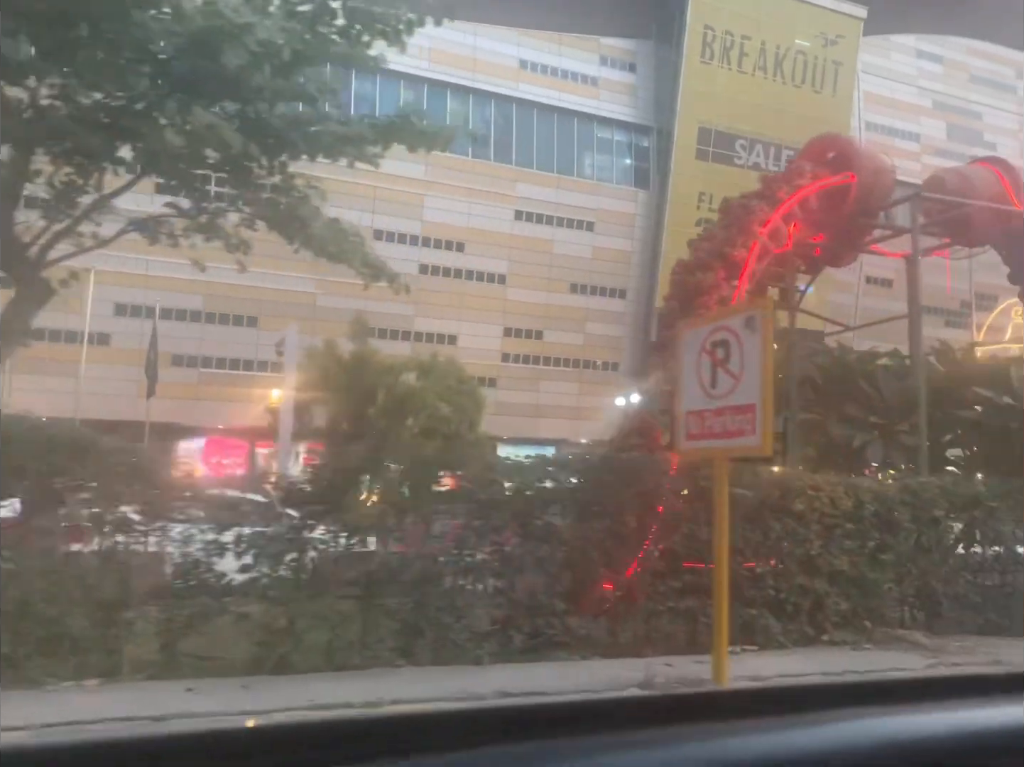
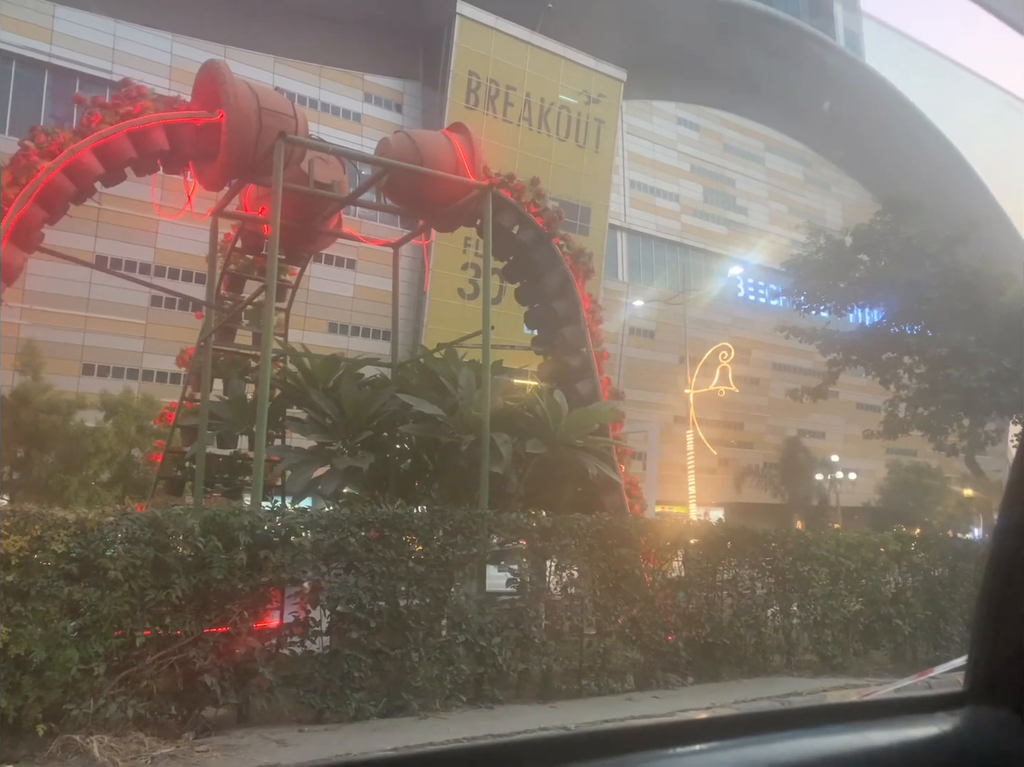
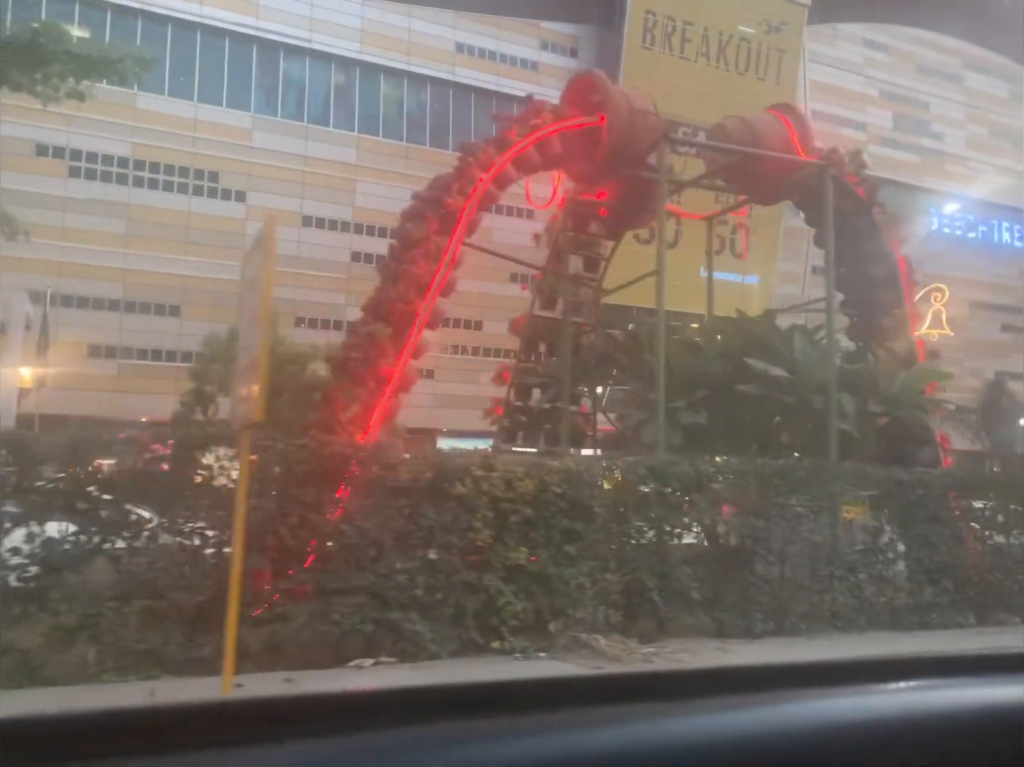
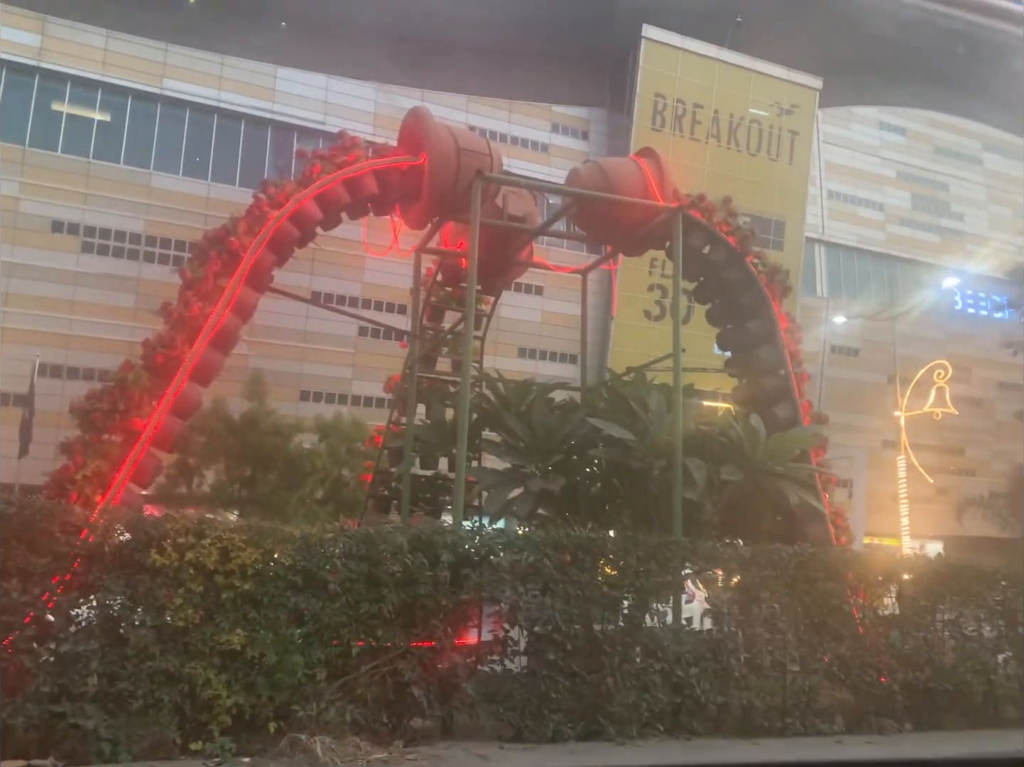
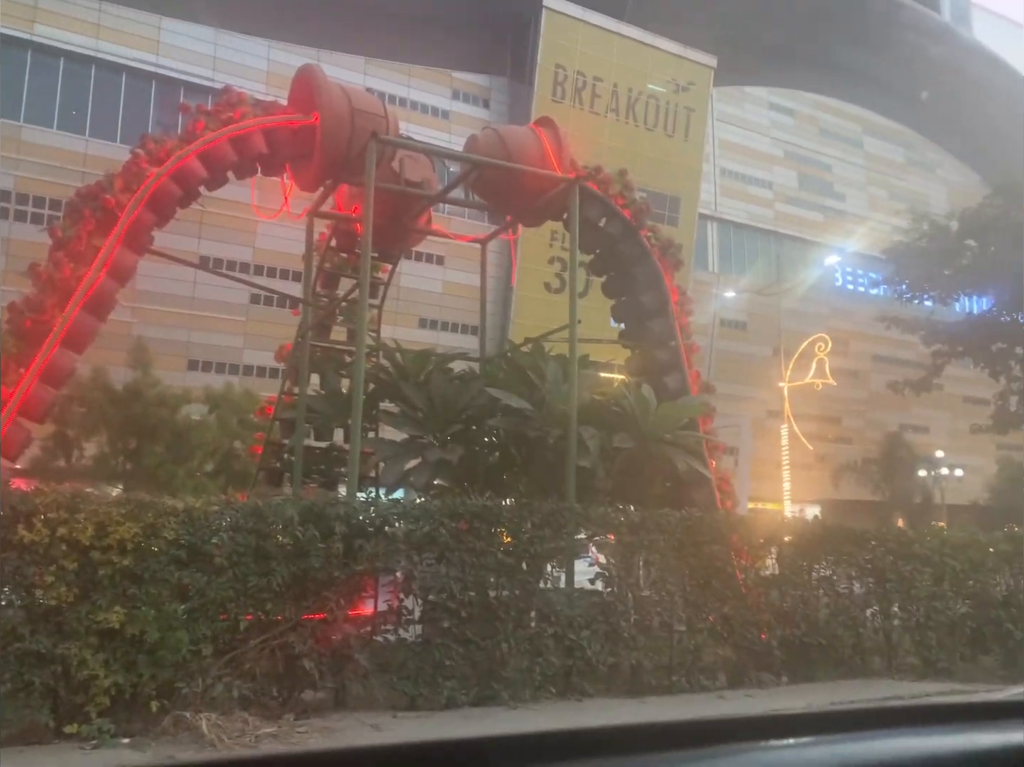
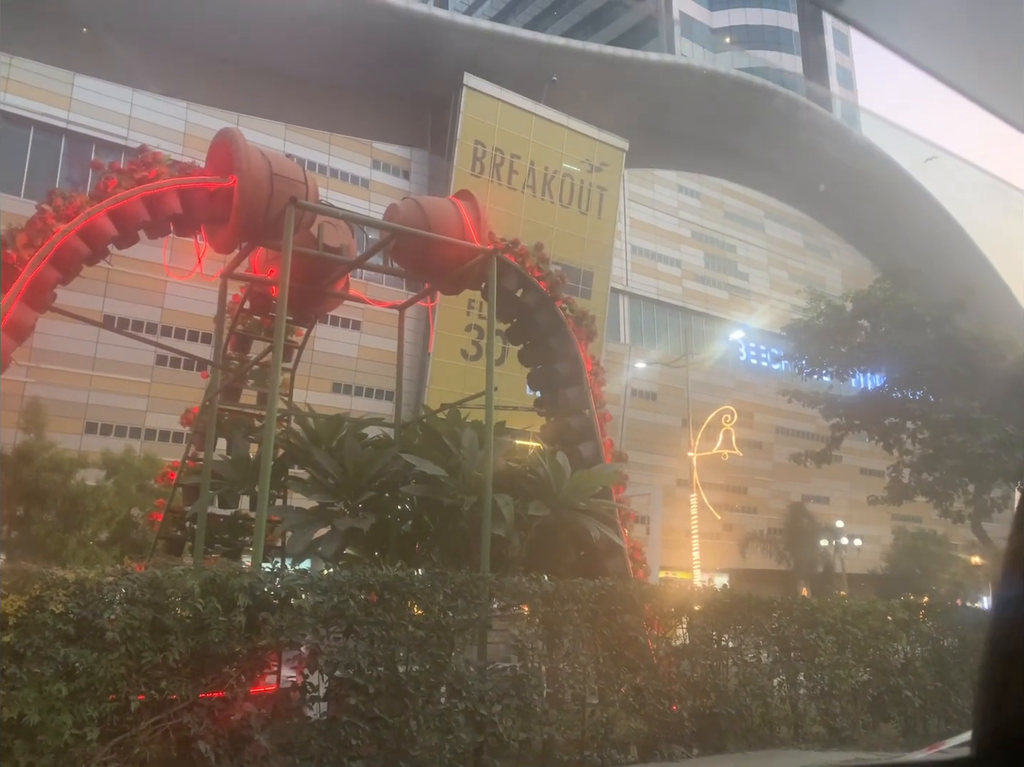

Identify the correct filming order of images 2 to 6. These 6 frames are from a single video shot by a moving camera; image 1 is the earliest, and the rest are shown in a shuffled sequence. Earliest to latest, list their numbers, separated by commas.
3, 4, 5, 2, 6
